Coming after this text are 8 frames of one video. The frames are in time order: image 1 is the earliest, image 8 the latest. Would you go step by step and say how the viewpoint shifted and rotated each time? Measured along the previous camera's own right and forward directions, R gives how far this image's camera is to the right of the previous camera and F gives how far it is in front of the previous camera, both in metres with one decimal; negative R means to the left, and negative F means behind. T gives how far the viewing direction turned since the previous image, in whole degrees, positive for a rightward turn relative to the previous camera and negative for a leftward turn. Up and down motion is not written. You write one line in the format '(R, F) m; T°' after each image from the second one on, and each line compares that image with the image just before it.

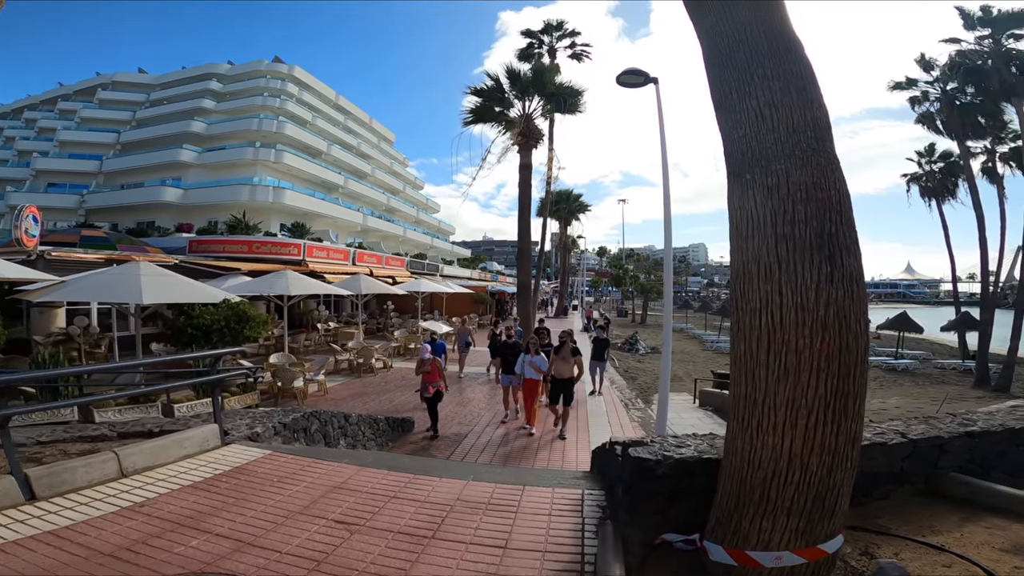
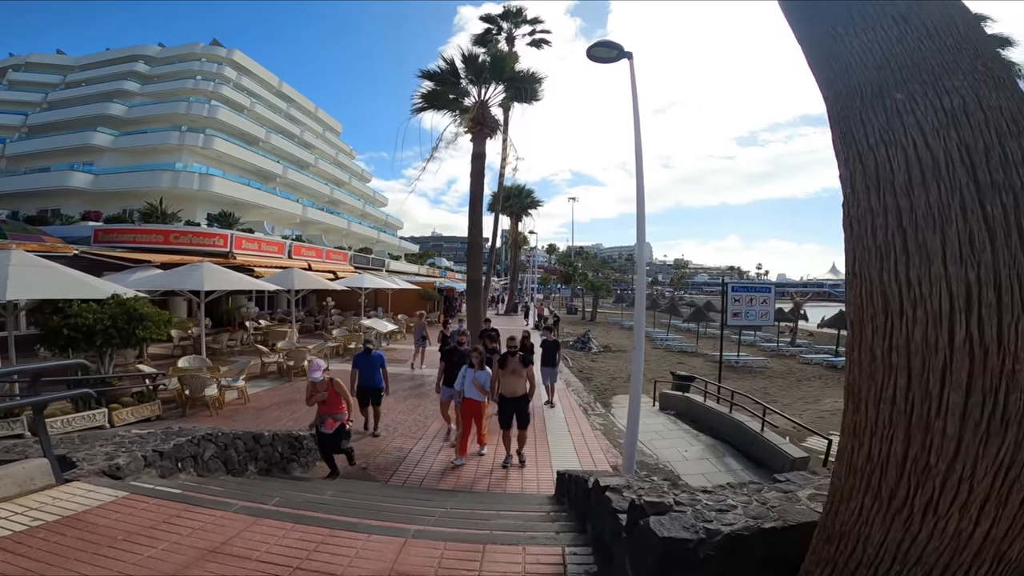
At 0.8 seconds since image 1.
(0.0, +1.0) m; +6°
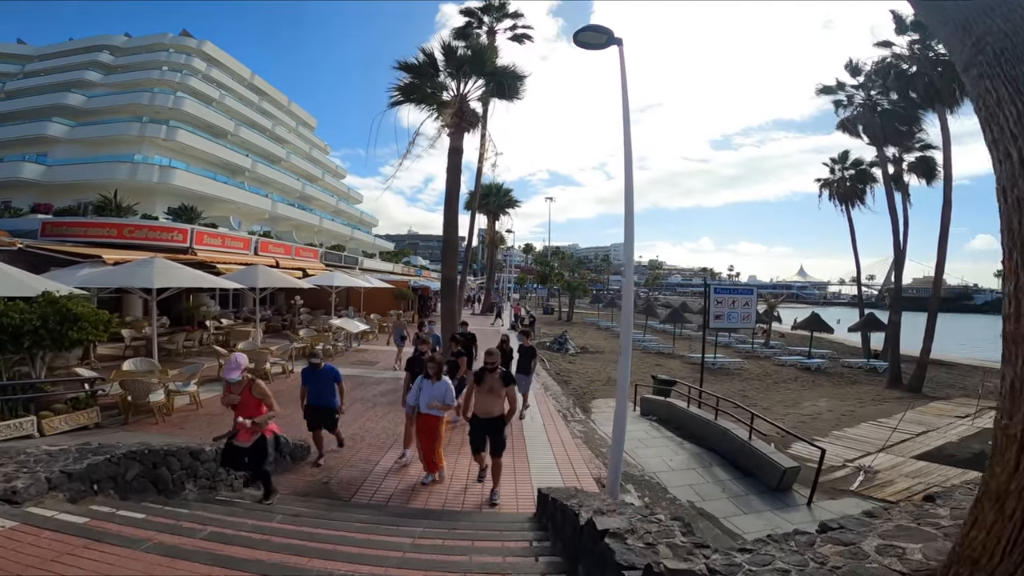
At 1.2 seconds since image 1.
(0.0, +0.5) m; +3°
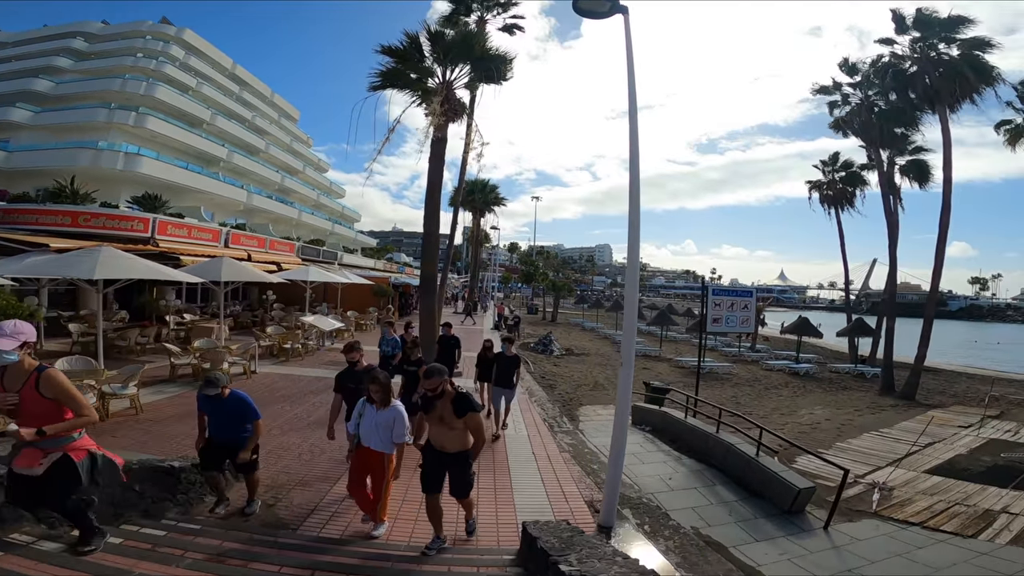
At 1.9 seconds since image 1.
(0.0, +0.8) m; +2°
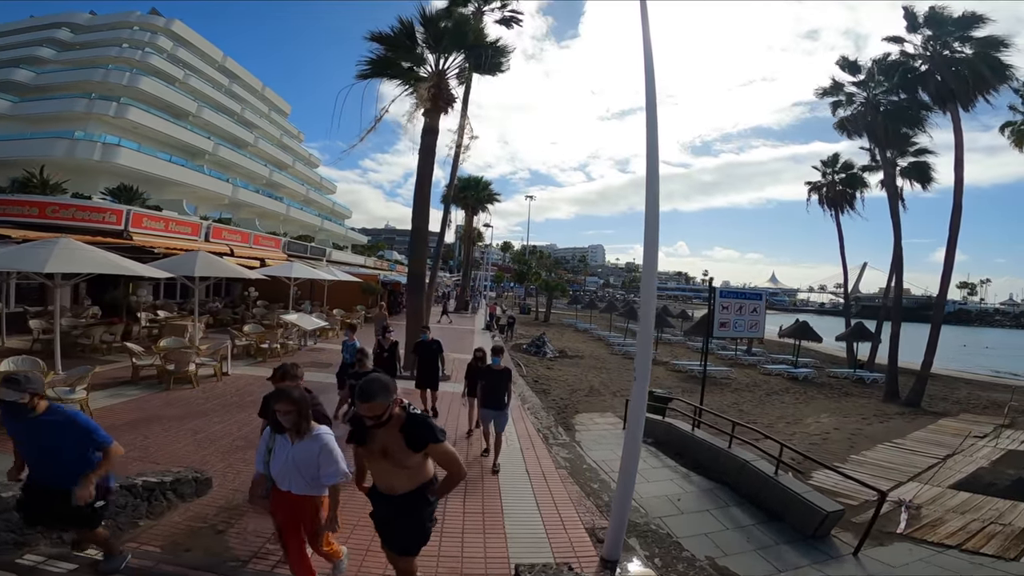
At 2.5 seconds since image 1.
(0.0, +0.7) m; +1°
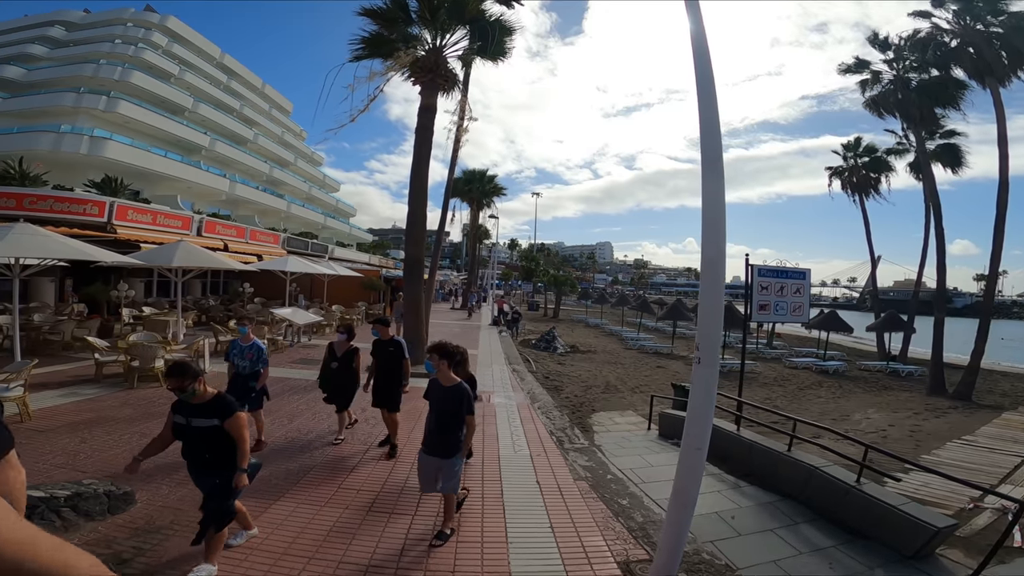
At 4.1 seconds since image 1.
(0.0, +1.2) m; -1°
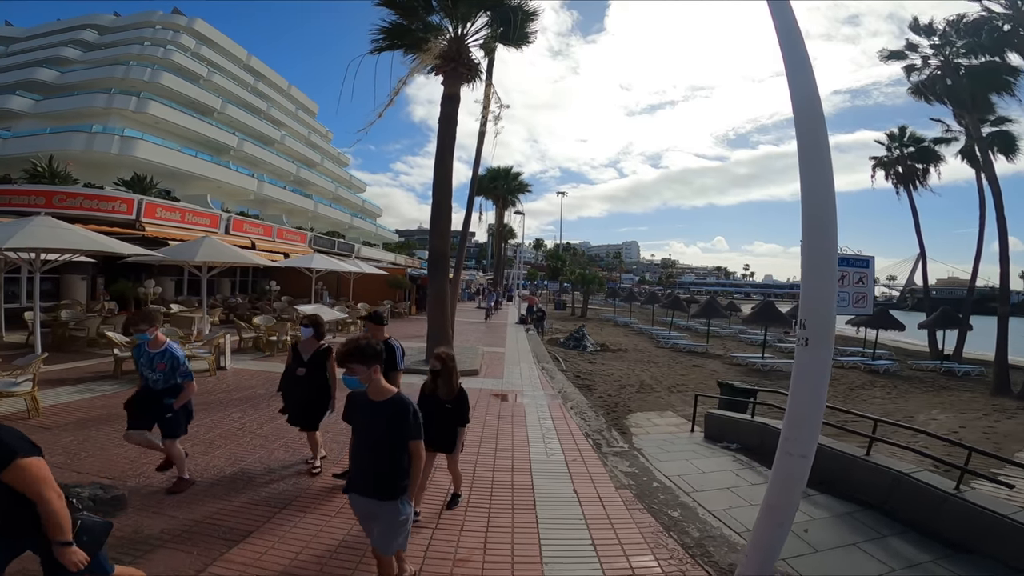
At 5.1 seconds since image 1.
(-0.1, +0.6) m; -3°
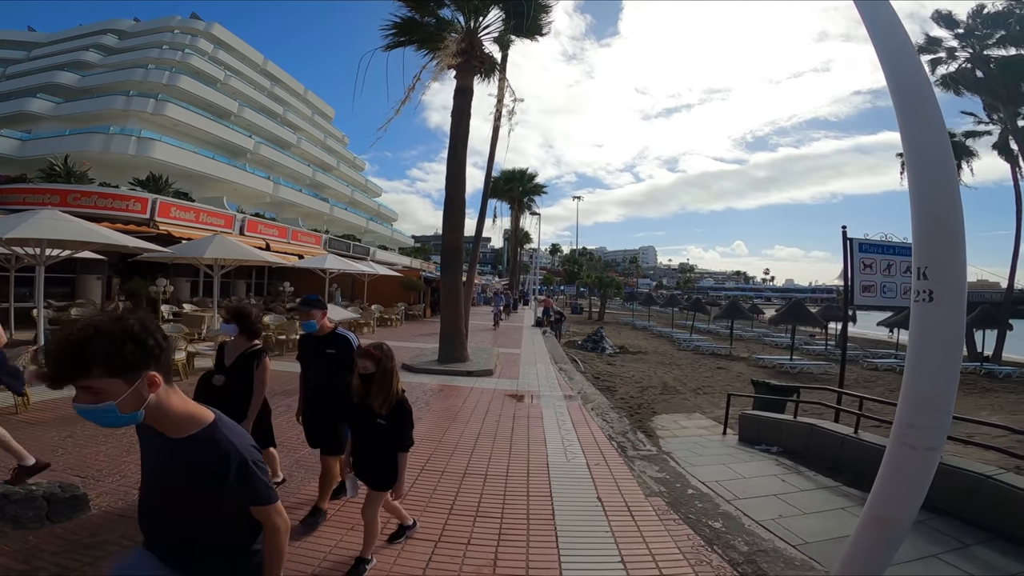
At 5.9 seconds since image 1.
(0.0, +0.5) m; -2°
